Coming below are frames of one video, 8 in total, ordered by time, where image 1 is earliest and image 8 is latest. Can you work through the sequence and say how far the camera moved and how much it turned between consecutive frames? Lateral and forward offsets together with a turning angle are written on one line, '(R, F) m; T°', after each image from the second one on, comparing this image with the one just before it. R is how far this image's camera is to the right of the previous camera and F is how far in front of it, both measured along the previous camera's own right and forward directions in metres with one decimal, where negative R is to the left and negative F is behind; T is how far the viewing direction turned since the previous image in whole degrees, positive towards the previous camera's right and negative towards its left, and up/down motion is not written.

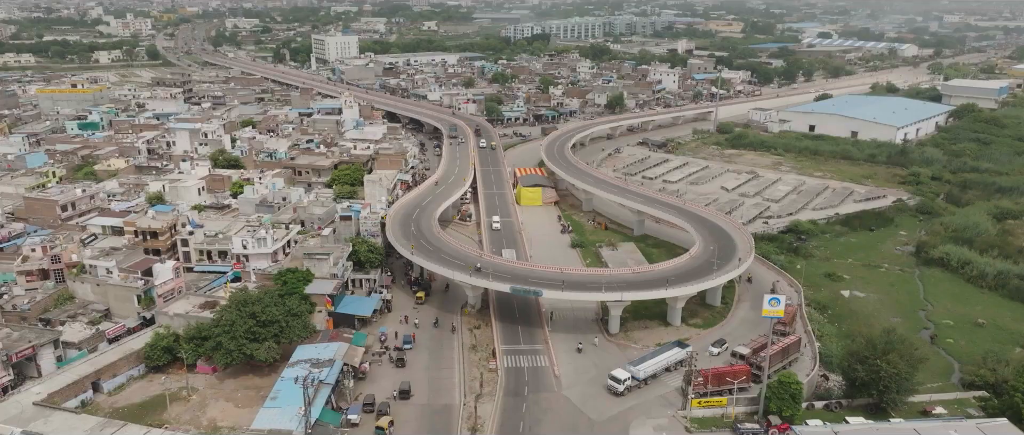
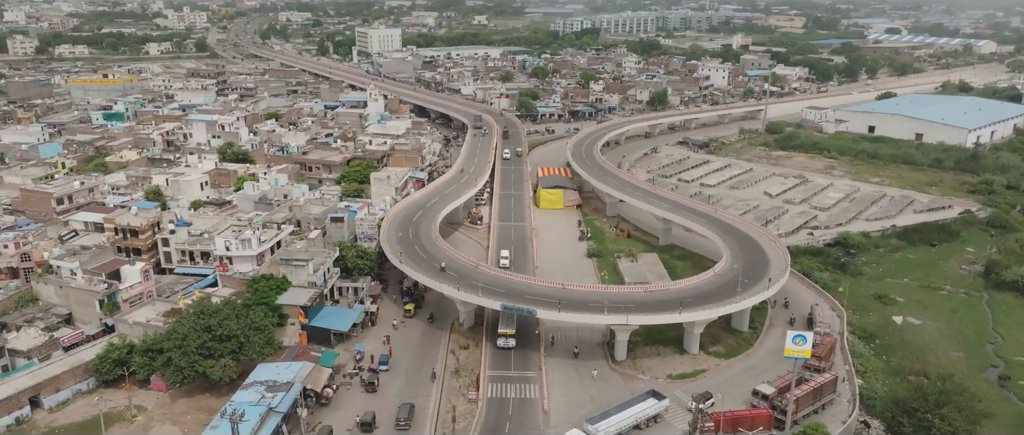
(+3.4, +5.4) m; -4°
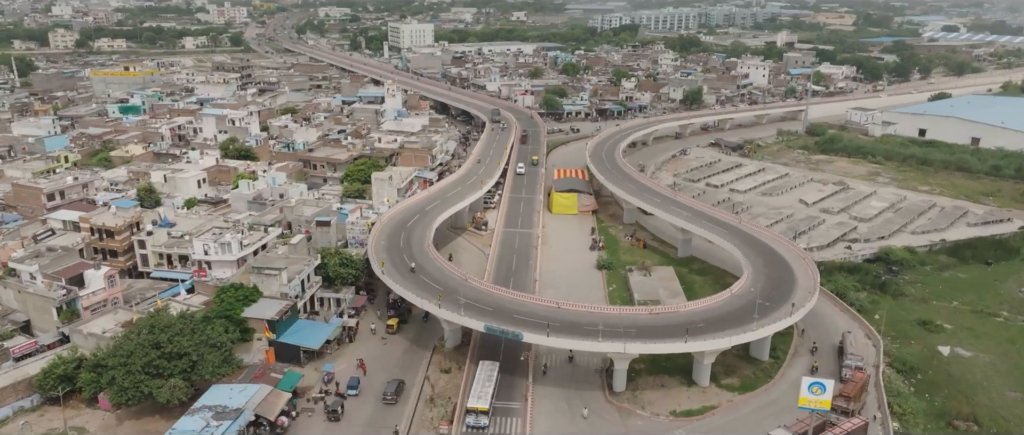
(+2.7, +4.4) m; -3°
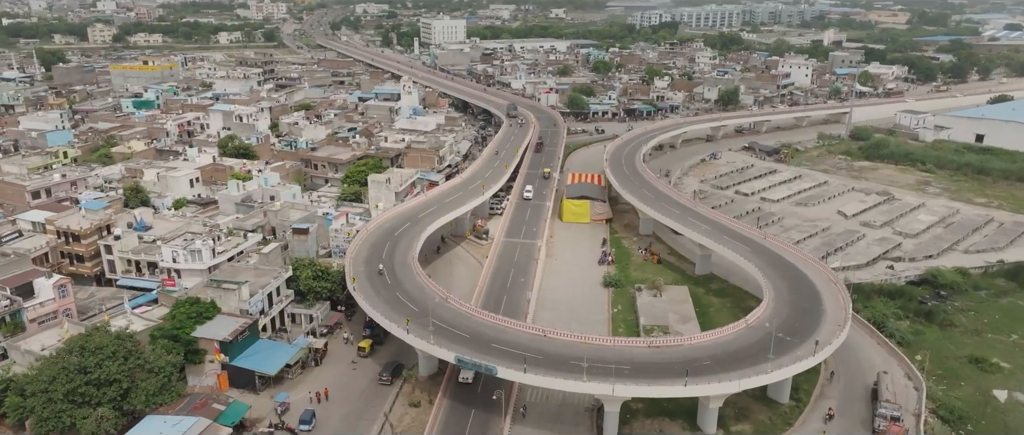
(+2.8, +4.7) m; -3°
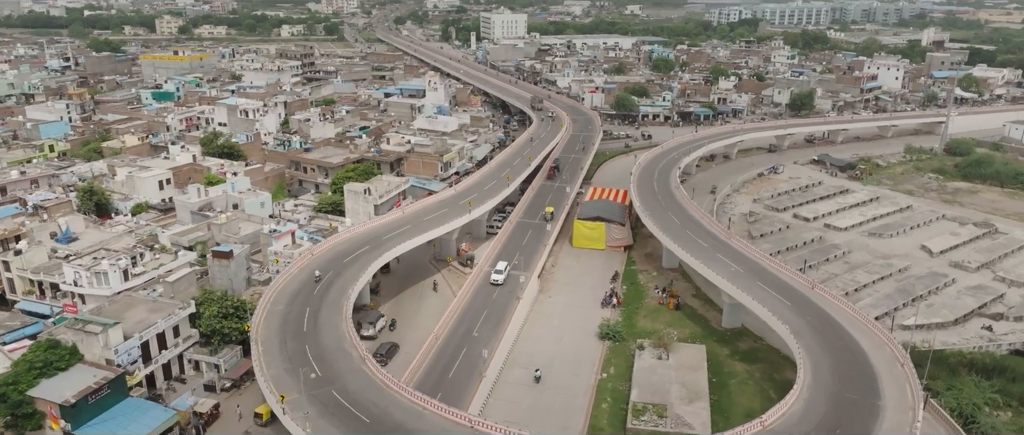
(+5.3, +9.5) m; -6°
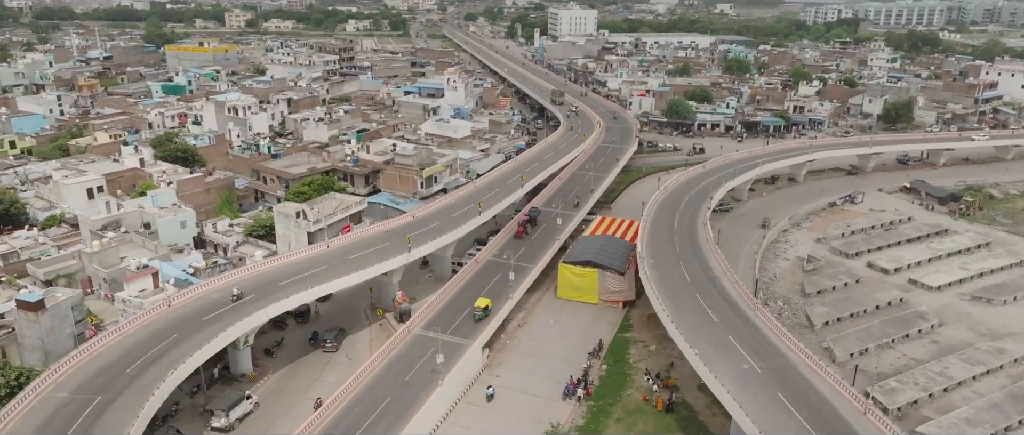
(+6.3, +11.6) m; -7°
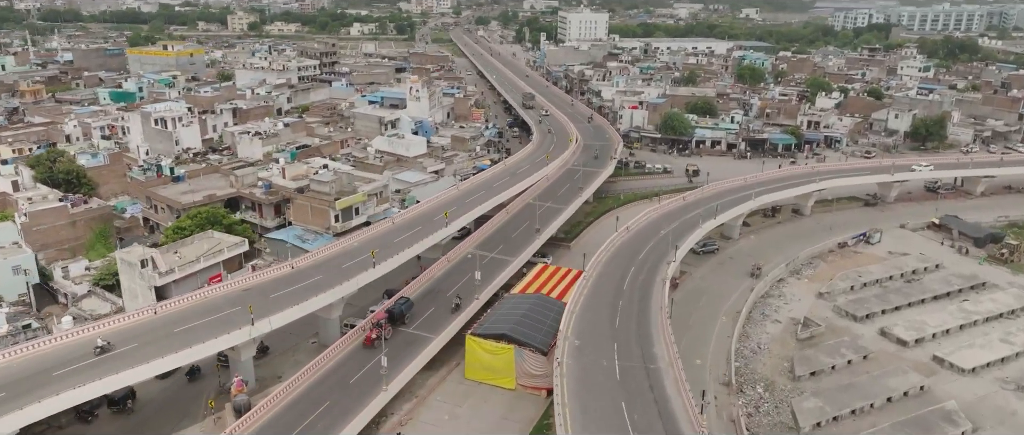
(+5.4, +8.8) m; -2°
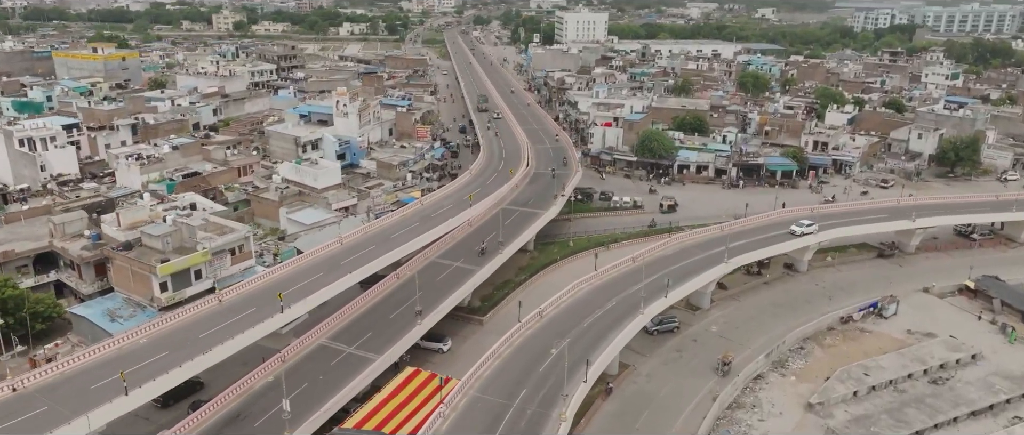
(+5.8, +10.5) m; -1°
